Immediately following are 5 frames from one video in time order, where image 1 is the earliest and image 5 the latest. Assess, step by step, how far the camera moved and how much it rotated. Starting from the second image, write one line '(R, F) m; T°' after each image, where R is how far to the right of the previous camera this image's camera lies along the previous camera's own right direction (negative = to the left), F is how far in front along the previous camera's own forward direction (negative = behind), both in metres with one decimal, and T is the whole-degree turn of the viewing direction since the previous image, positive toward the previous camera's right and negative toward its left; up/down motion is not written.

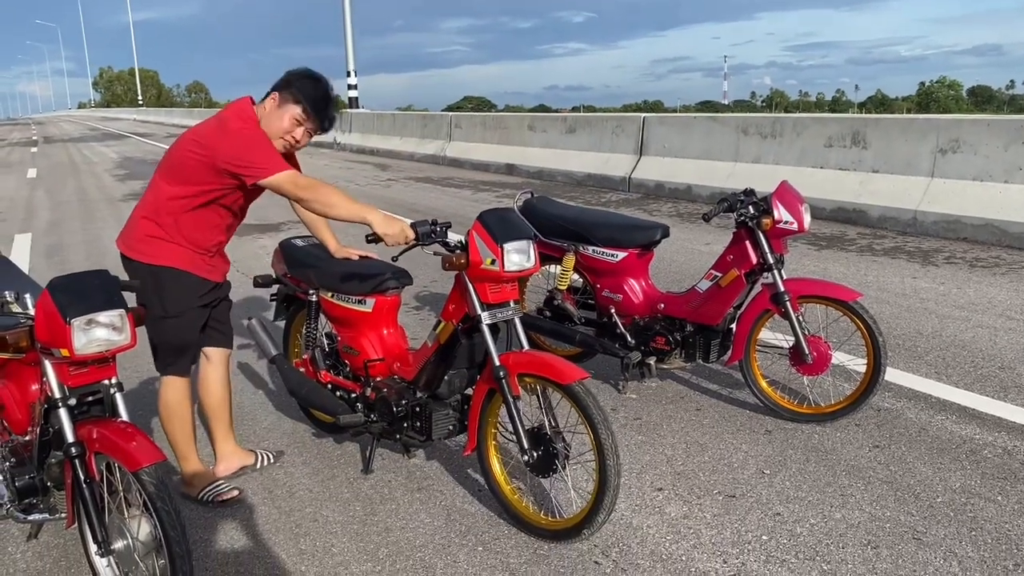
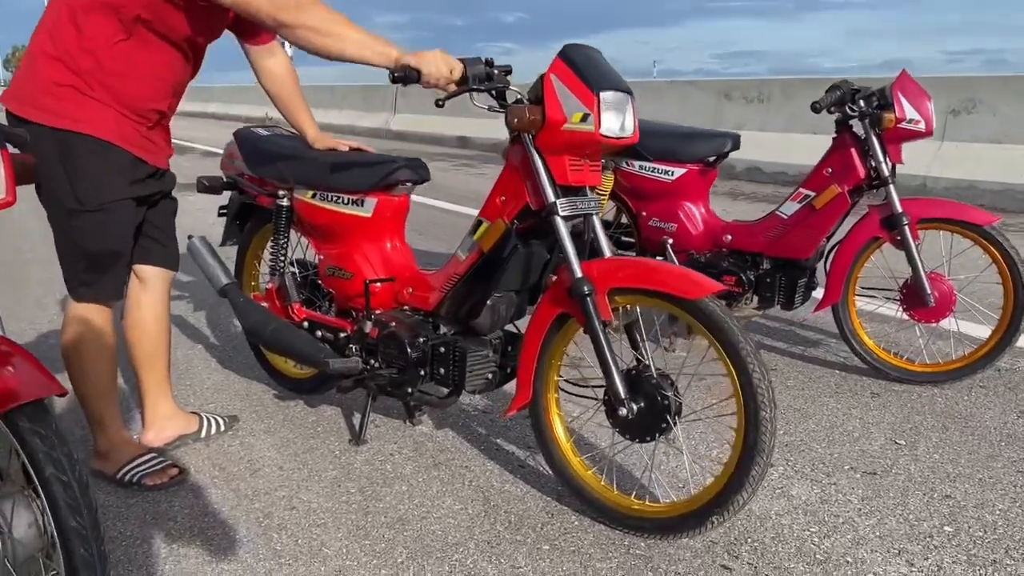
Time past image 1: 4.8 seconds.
(-0.4, +1.1) m; +5°
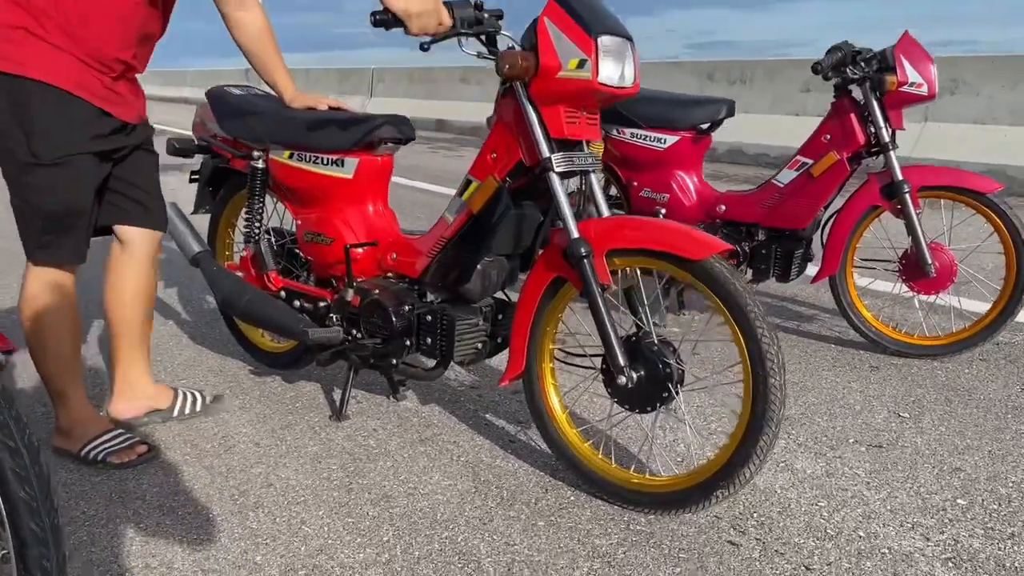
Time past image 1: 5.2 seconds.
(0.0, +0.1) m; +2°
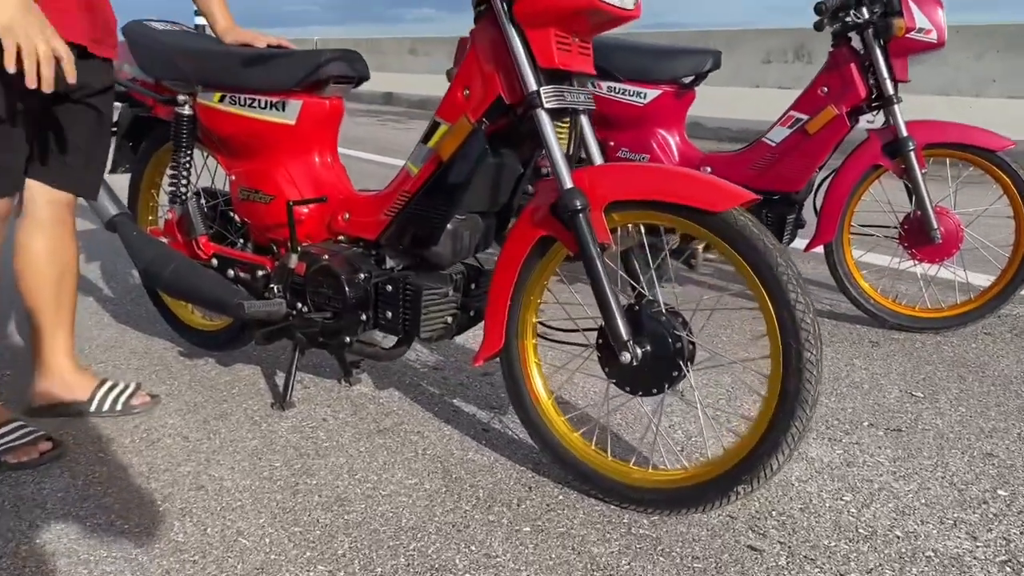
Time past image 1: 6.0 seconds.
(-0.1, +0.4) m; +3°
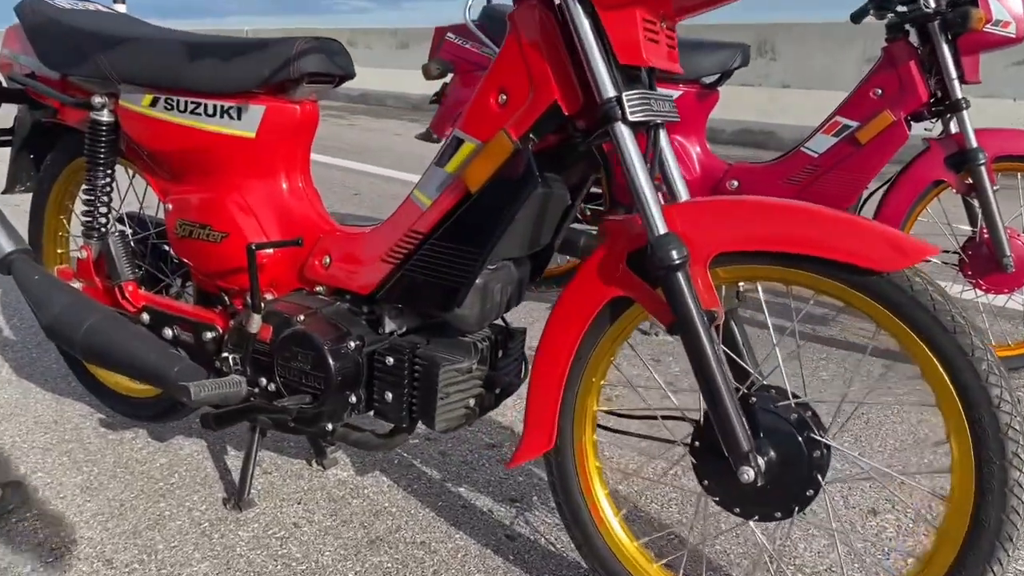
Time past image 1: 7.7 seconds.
(-0.2, +0.5) m; +4°
